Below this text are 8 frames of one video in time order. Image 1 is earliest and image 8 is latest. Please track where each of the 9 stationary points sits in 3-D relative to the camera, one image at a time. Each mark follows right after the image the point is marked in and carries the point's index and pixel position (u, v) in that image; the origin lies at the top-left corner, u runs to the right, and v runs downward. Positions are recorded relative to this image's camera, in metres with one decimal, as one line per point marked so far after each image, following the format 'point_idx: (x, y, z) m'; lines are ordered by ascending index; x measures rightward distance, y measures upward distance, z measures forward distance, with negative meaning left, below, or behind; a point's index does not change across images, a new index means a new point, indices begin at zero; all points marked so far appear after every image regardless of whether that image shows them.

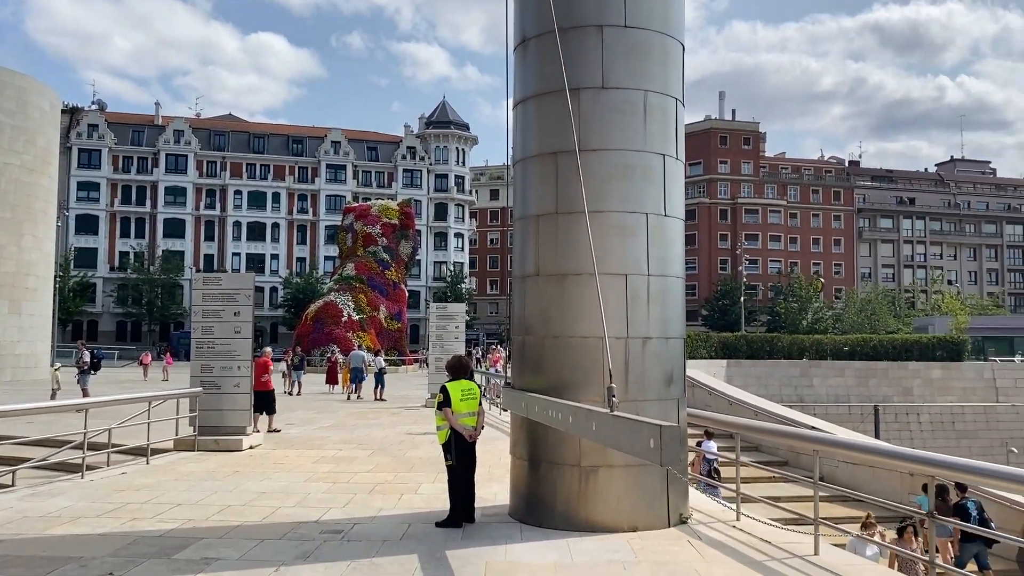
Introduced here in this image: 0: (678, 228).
0: (+1.5, +0.6, +6.7) m
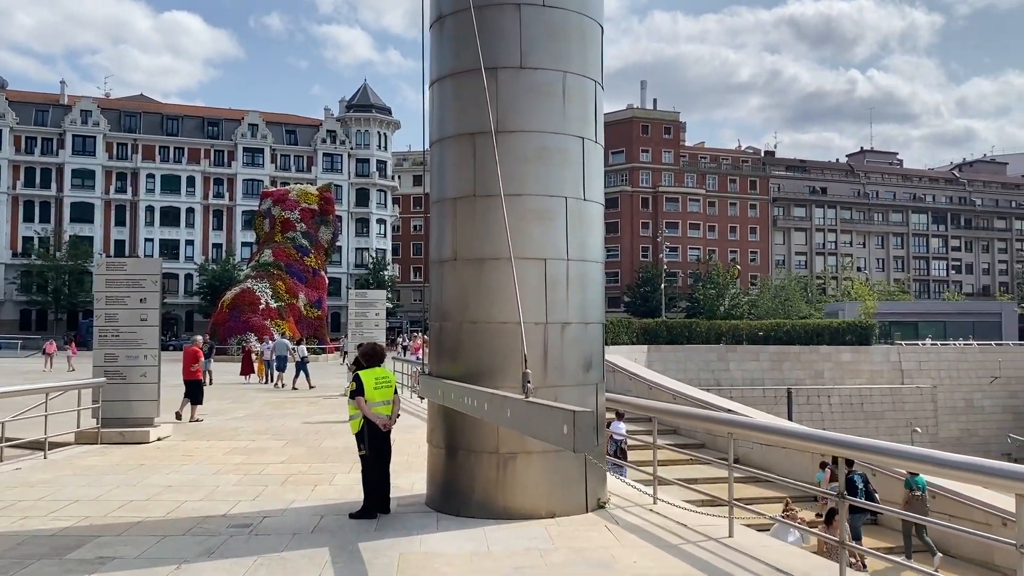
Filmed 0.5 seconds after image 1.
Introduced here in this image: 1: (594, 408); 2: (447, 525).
0: (+0.8, +0.7, +6.6) m
1: (+0.7, -1.0, +6.3) m
2: (-0.5, -2.0, +6.1) m
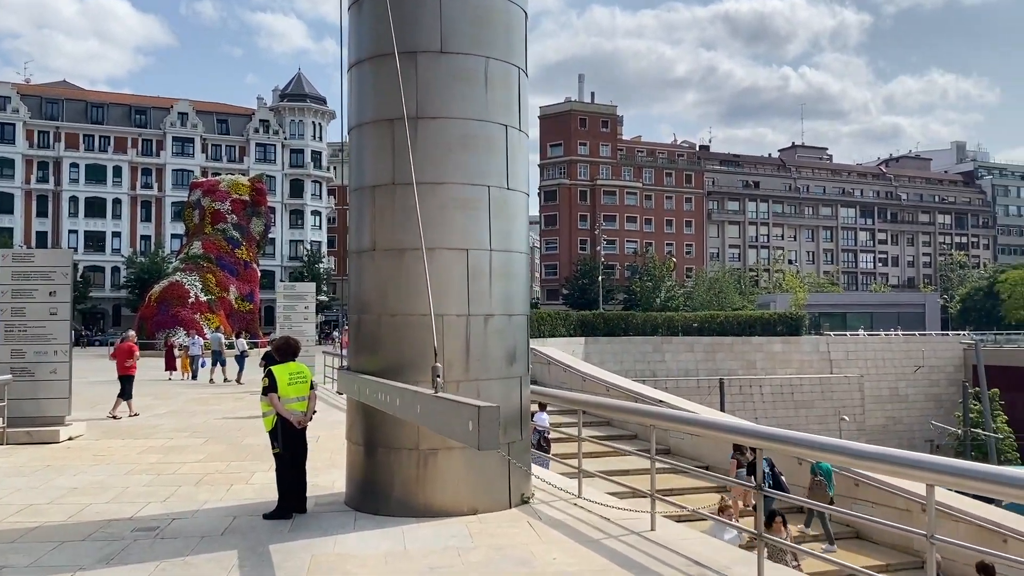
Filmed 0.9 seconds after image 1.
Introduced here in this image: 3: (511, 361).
0: (+0.1, +0.8, +6.5) m
1: (+0.1, -1.0, +6.2) m
2: (-1.2, -1.9, +5.9) m
3: (0.0, -0.6, +6.2) m
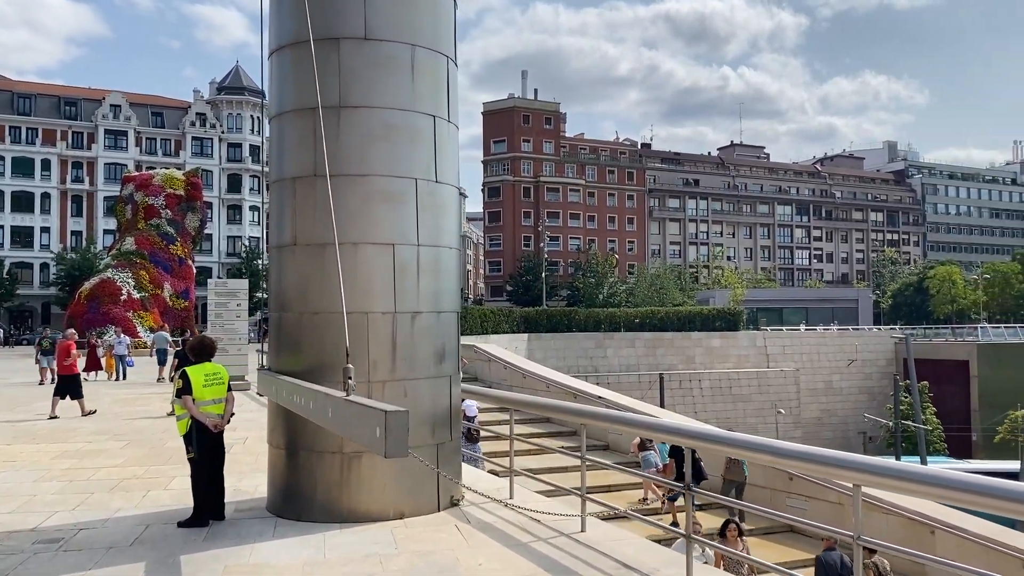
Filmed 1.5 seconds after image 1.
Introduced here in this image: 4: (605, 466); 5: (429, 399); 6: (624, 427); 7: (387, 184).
0: (-0.5, +0.8, +6.3) m
1: (-0.5, -0.9, +6.0) m
2: (-1.7, -1.9, +5.6) m
3: (-0.6, -0.6, +6.0) m
4: (+0.6, -1.2, +5.0) m
5: (-0.7, -0.9, +5.9) m
6: (+0.7, -0.9, +4.8) m
7: (-1.0, +0.8, +5.9) m
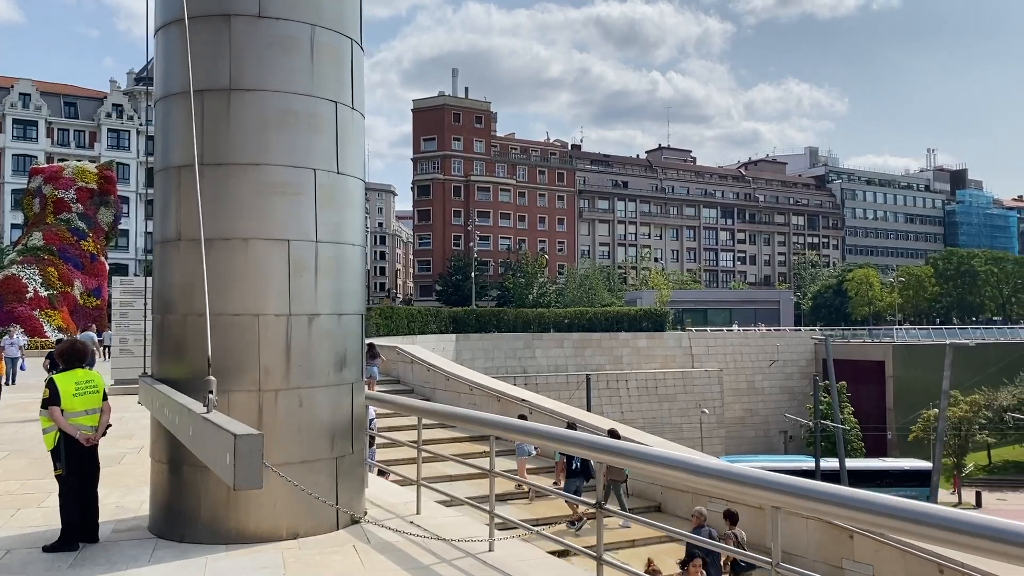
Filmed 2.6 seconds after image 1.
0: (-1.3, +0.8, +5.9) m
1: (-1.2, -0.9, +5.6) m
2: (-2.4, -1.9, +5.0) m
3: (-1.3, -0.6, +5.6) m
4: (0.0, -1.2, +4.6) m
5: (-1.4, -0.9, +5.4) m
6: (+0.1, -0.9, +4.5) m
7: (-1.7, +0.8, +5.4) m
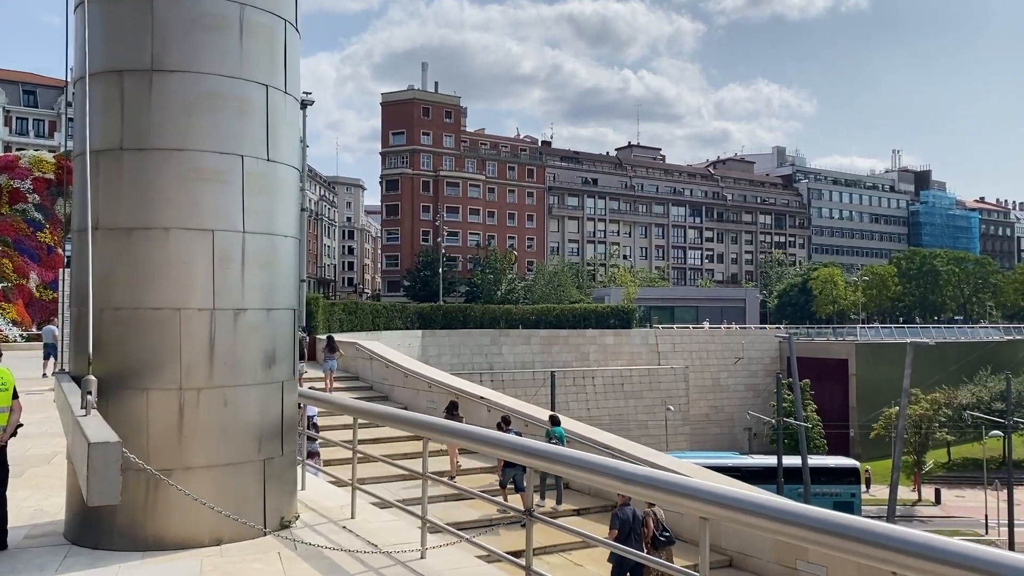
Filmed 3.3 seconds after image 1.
0: (-1.7, +0.8, +5.6) m
1: (-1.7, -0.9, +5.3) m
2: (-2.8, -1.8, +4.7) m
3: (-1.7, -0.5, +5.3) m
4: (-0.4, -1.2, +4.4) m
5: (-1.8, -0.9, +5.1) m
6: (-0.3, -0.9, +4.3) m
7: (-2.1, +0.9, +5.1) m
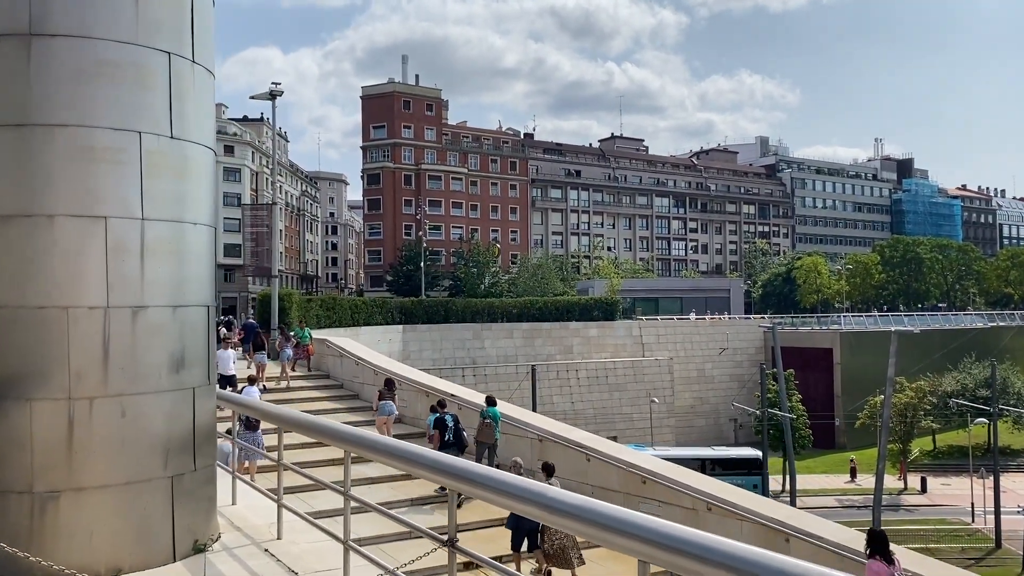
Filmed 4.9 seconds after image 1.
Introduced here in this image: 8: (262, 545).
0: (-2.1, +0.9, +5.0) m
1: (-2.0, -0.8, +4.8) m
2: (-3.2, -1.8, +4.2) m
3: (-2.1, -0.5, +4.7) m
4: (-0.7, -1.1, +3.9) m
5: (-2.1, -0.8, +4.6) m
6: (-0.6, -0.8, +3.7) m
7: (-2.5, +0.9, +4.5) m
8: (-1.6, -1.7, +4.9) m
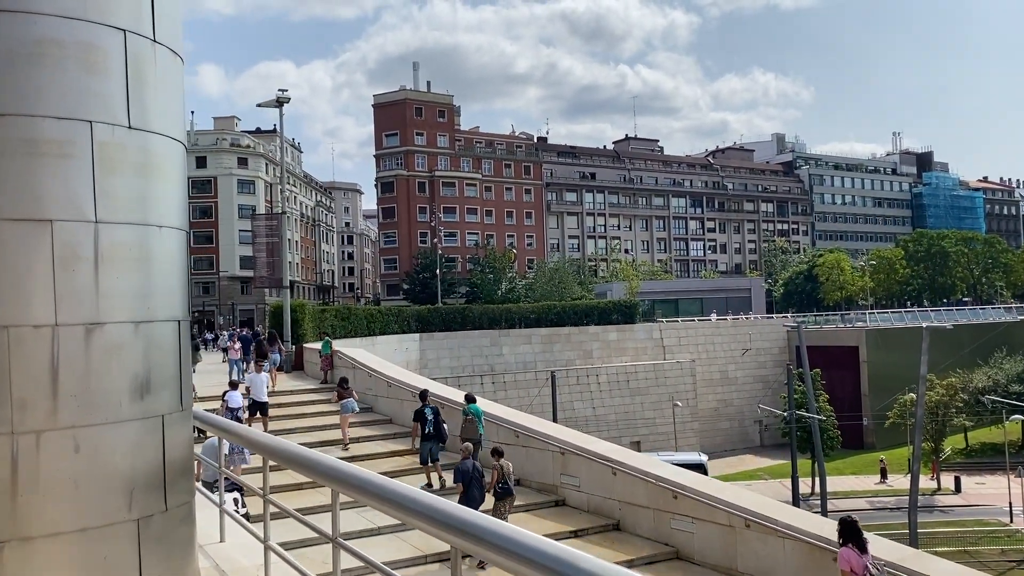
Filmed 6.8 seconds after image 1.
0: (-2.0, +0.8, +4.6) m
1: (-1.9, -0.9, +4.3) m
2: (-3.0, -1.9, +3.7) m
3: (-2.0, -0.6, +4.3) m
4: (-0.6, -1.2, +3.4) m
5: (-2.0, -0.9, +4.1) m
6: (-0.5, -0.8, +3.2) m
7: (-2.4, +0.8, +4.0) m
8: (-1.5, -1.7, +4.4) m
